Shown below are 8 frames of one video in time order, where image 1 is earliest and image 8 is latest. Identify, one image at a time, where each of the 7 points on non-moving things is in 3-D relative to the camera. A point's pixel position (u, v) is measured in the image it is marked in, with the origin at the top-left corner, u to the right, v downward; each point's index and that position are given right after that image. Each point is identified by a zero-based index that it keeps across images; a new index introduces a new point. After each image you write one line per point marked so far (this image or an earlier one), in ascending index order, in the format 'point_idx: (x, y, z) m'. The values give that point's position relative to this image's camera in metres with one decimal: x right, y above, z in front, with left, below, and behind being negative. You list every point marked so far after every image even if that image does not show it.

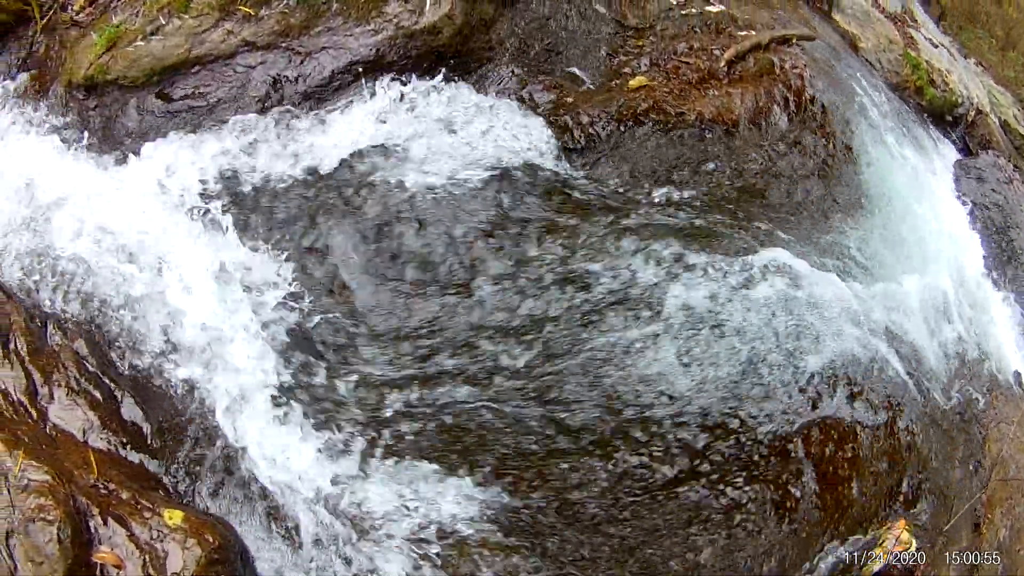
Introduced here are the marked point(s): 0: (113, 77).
0: (-1.7, +0.9, +3.9) m
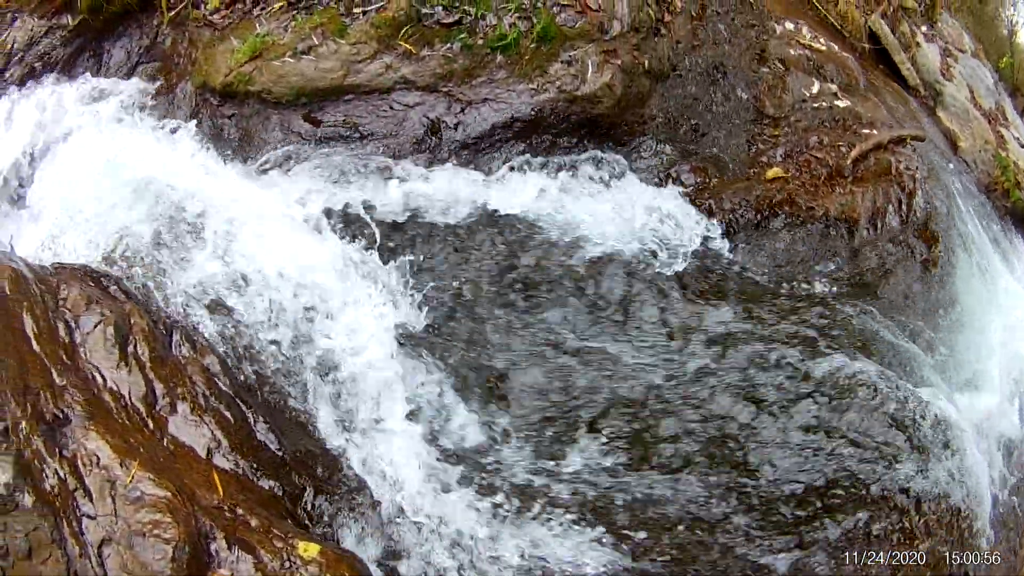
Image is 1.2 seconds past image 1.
0: (-1.1, +0.8, +3.9) m
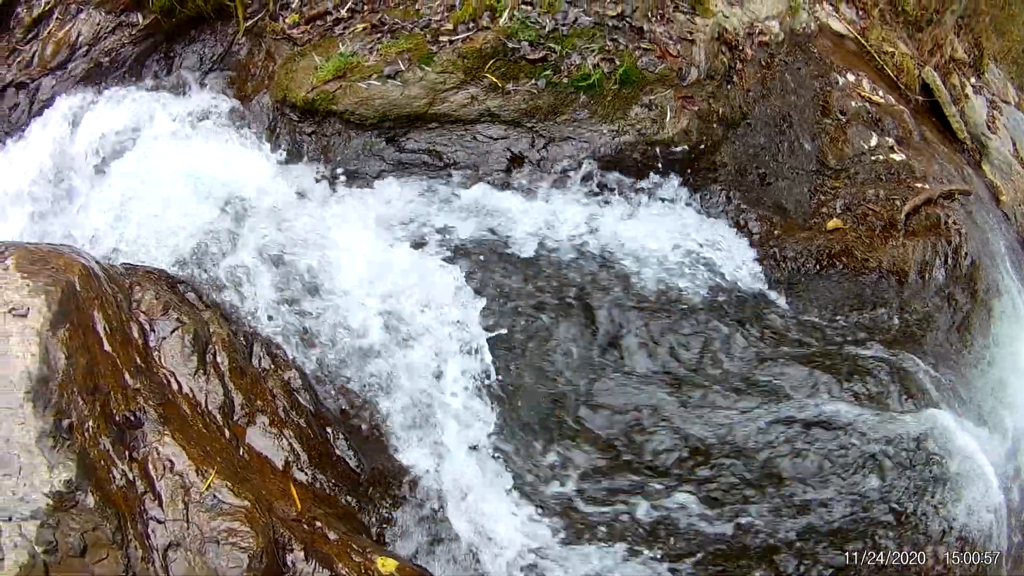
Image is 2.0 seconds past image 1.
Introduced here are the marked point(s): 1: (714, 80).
0: (-0.7, +0.8, +3.9) m
1: (+0.9, +0.9, +4.0) m
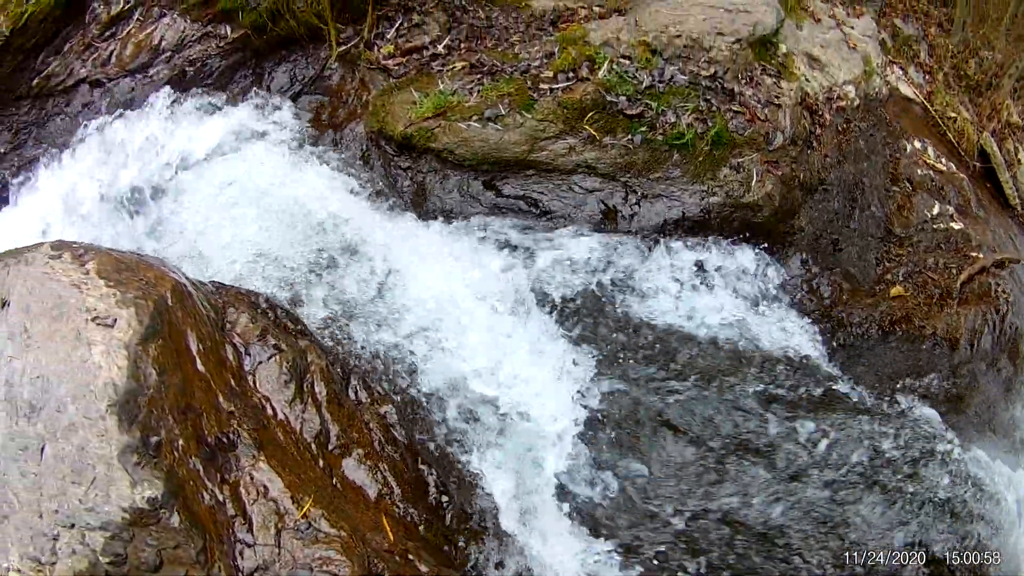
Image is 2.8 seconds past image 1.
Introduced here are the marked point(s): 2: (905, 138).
0: (-0.3, +0.6, +4.0) m
1: (+1.3, +0.7, +4.2) m
2: (+2.0, +0.8, +4.6) m
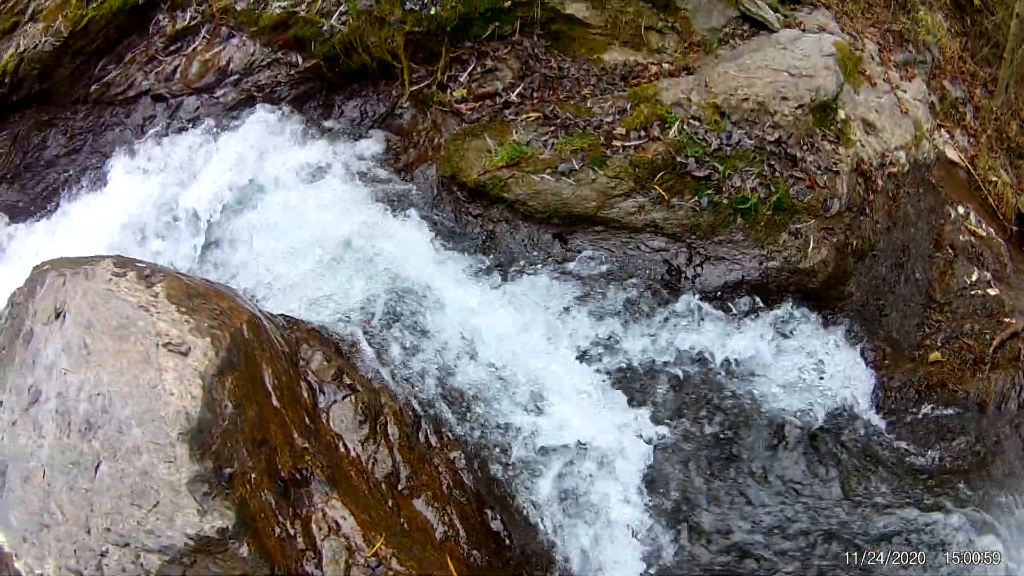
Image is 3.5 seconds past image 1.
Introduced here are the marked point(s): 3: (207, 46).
0: (0.0, +0.4, +4.2) m
1: (+1.6, +0.4, +4.3) m
2: (+2.3, +0.4, +4.8) m
3: (-1.6, +1.3, +4.8) m
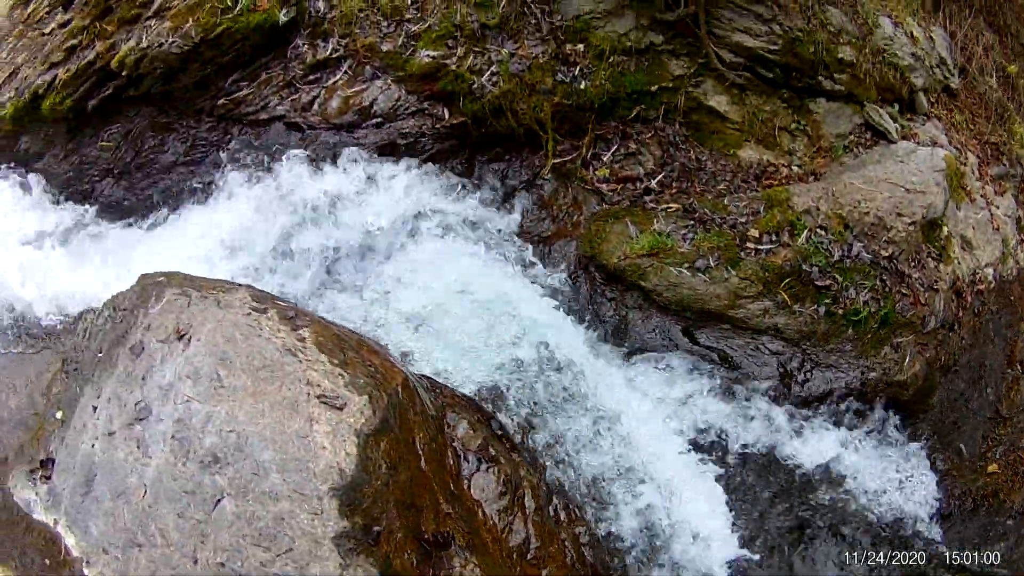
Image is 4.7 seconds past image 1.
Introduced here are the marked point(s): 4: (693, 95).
0: (+0.6, 0.0, +4.4) m
1: (+2.2, -0.2, +4.7) m
2: (+2.9, -0.2, +5.2) m
3: (-0.9, +1.1, +4.9) m
4: (+0.9, +1.0, +4.7) m
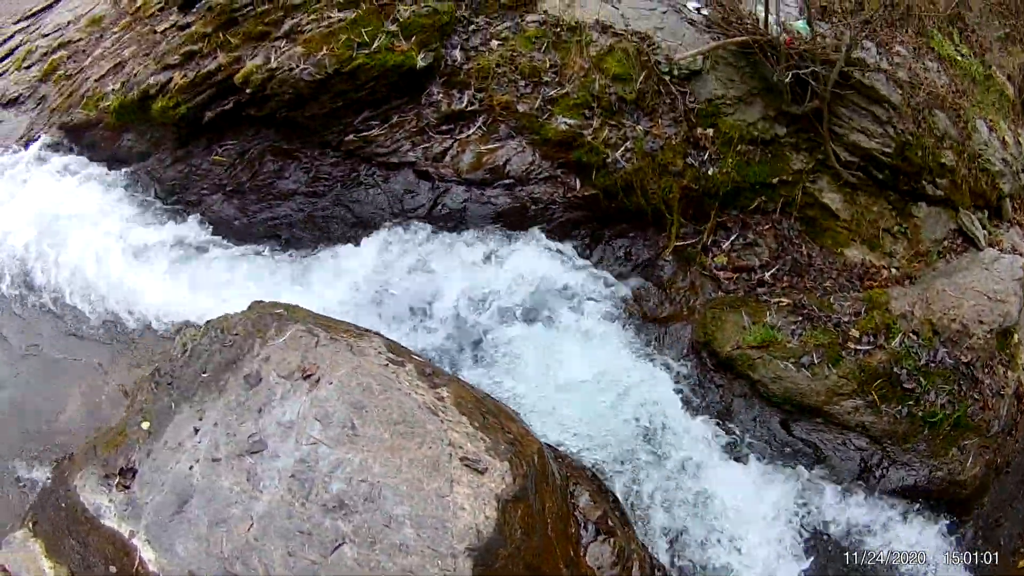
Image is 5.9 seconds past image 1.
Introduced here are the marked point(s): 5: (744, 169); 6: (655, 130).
0: (+1.2, -0.4, +4.7) m
1: (+2.7, -0.8, +5.1) m
2: (+3.4, -0.8, +5.6) m
3: (-0.2, +0.8, +4.9) m
4: (+1.6, +0.5, +4.9) m
5: (+1.2, +0.6, +4.9) m
6: (+0.8, +0.8, +4.9) m
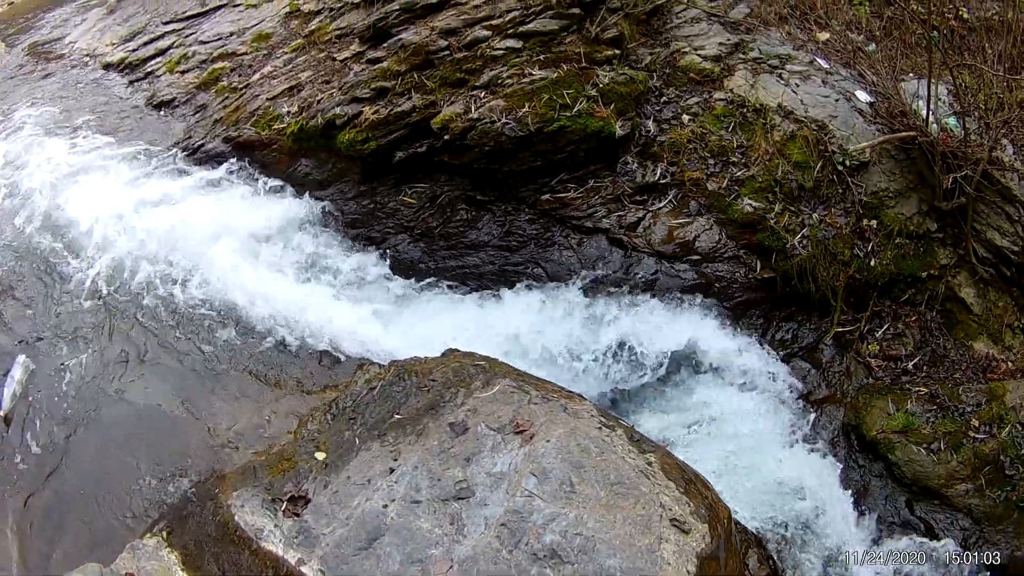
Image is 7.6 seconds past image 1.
0: (+2.2, -0.9, +5.1) m
1: (+3.6, -1.4, +5.7) m
2: (+4.2, -1.4, +6.3) m
3: (+0.9, +0.5, +5.2) m
4: (+2.6, 0.0, +5.4) m
5: (+2.3, +0.2, +5.3) m
6: (+1.8, +0.4, +5.2) m
